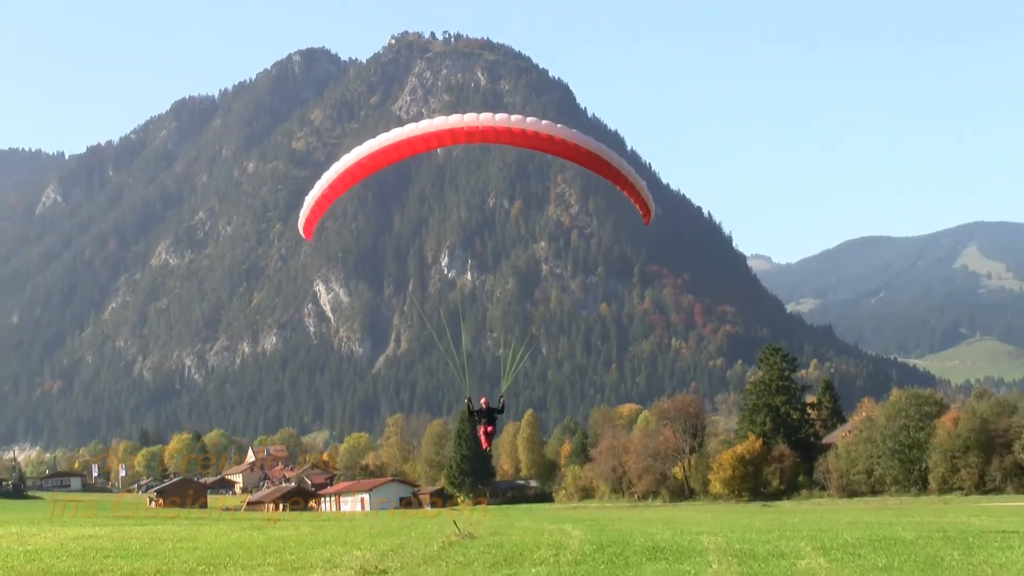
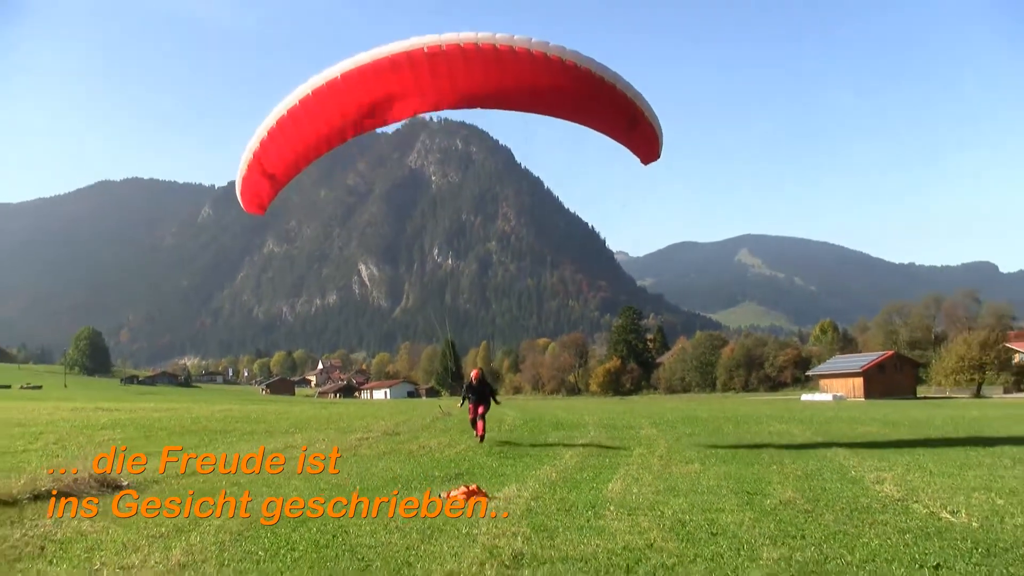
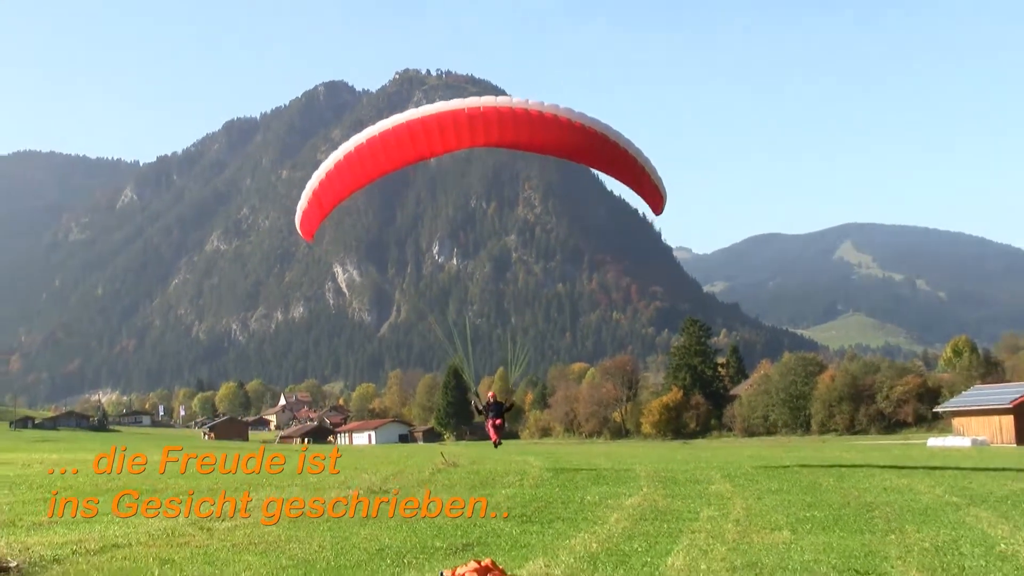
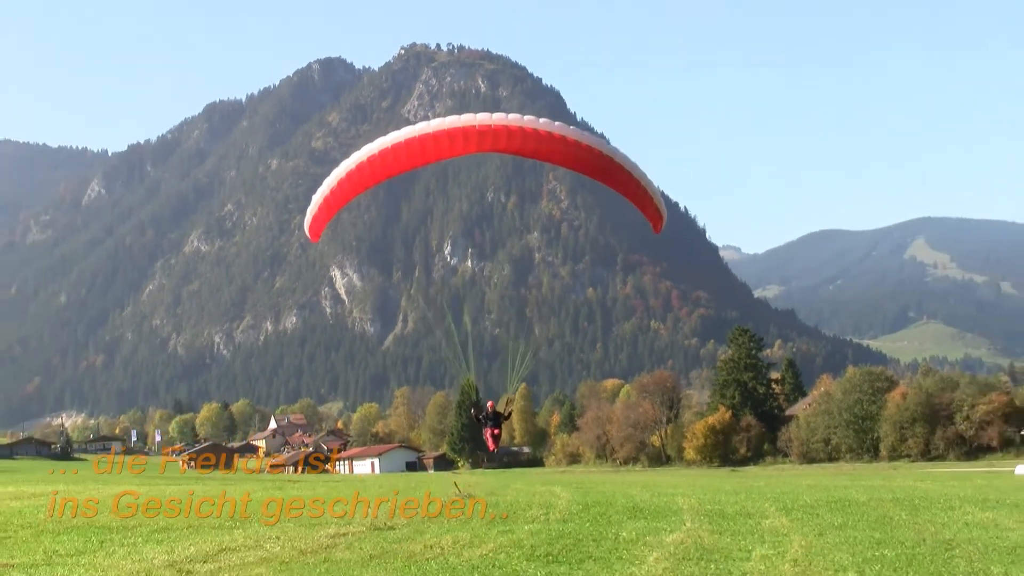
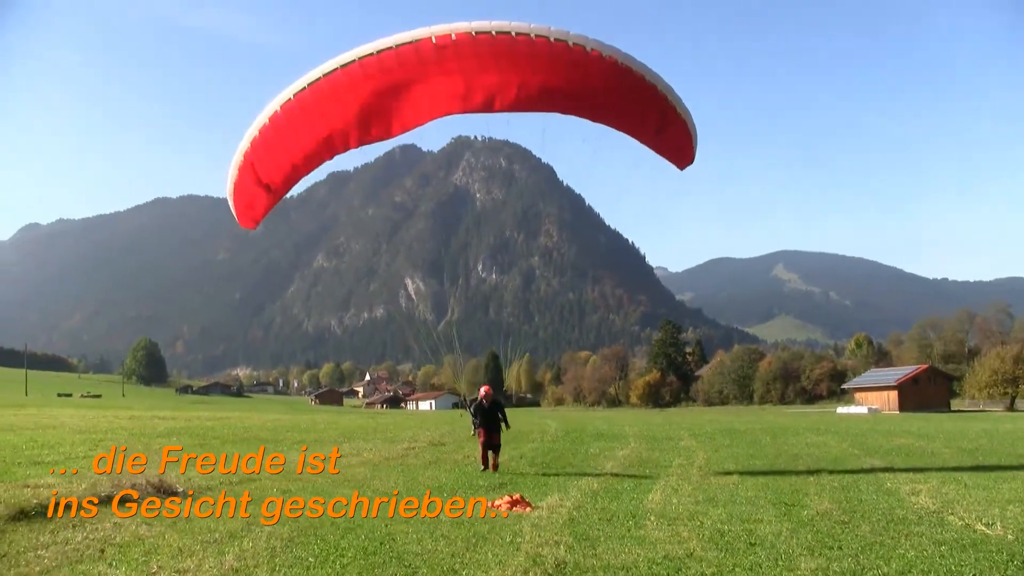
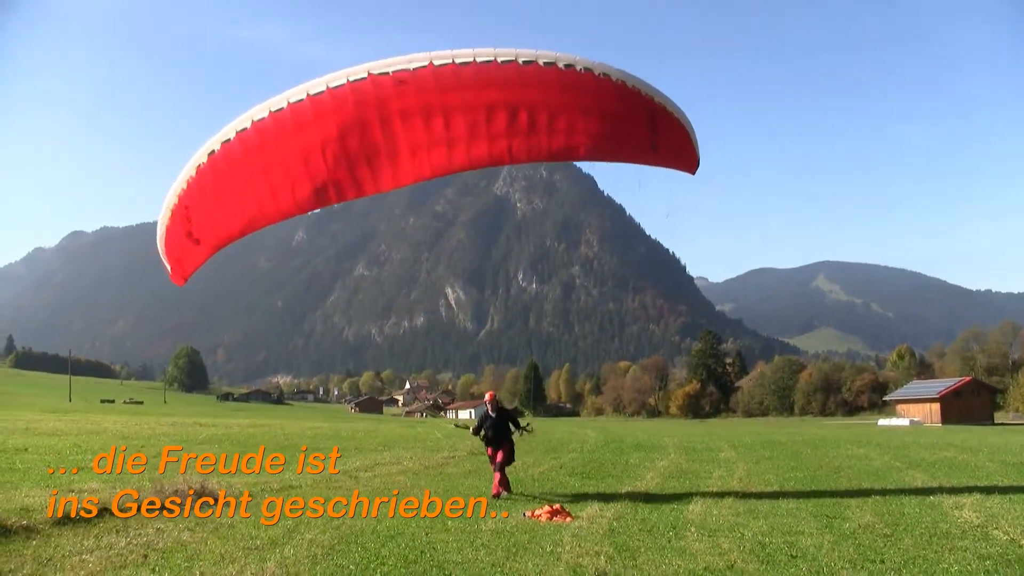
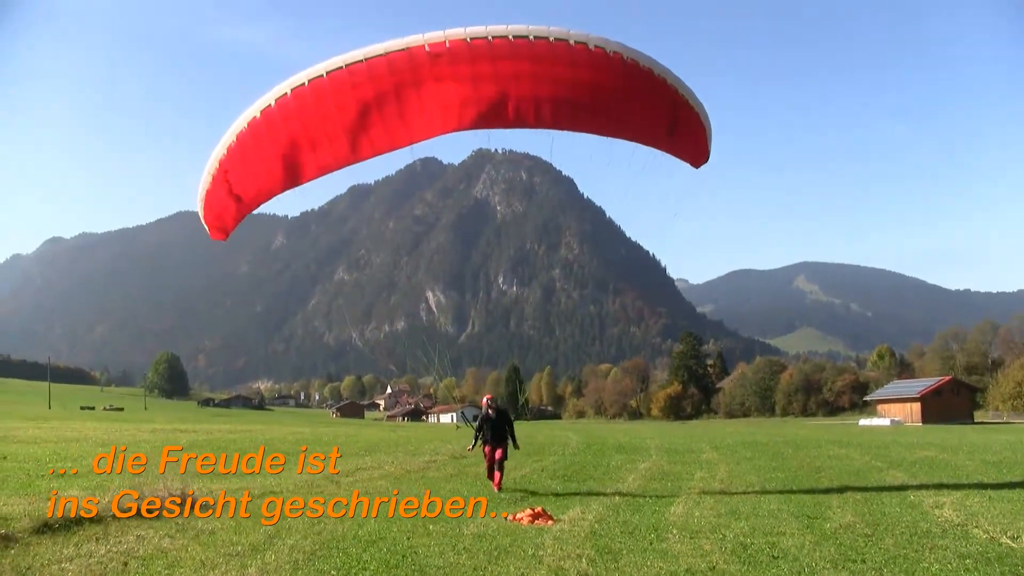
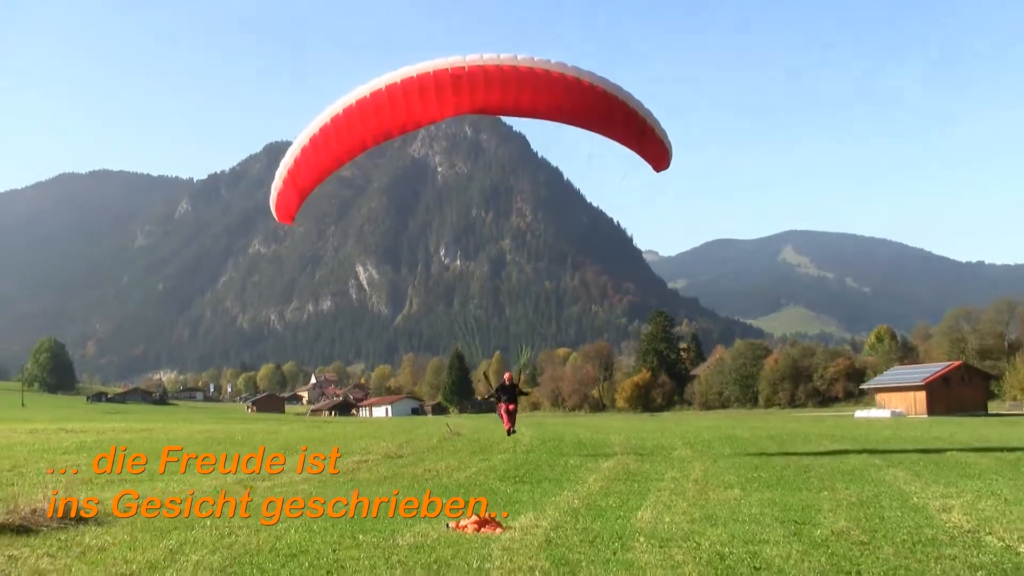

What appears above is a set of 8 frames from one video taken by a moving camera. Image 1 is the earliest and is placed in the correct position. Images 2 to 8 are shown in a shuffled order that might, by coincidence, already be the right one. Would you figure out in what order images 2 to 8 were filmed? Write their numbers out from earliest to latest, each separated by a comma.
4, 3, 8, 2, 5, 7, 6
